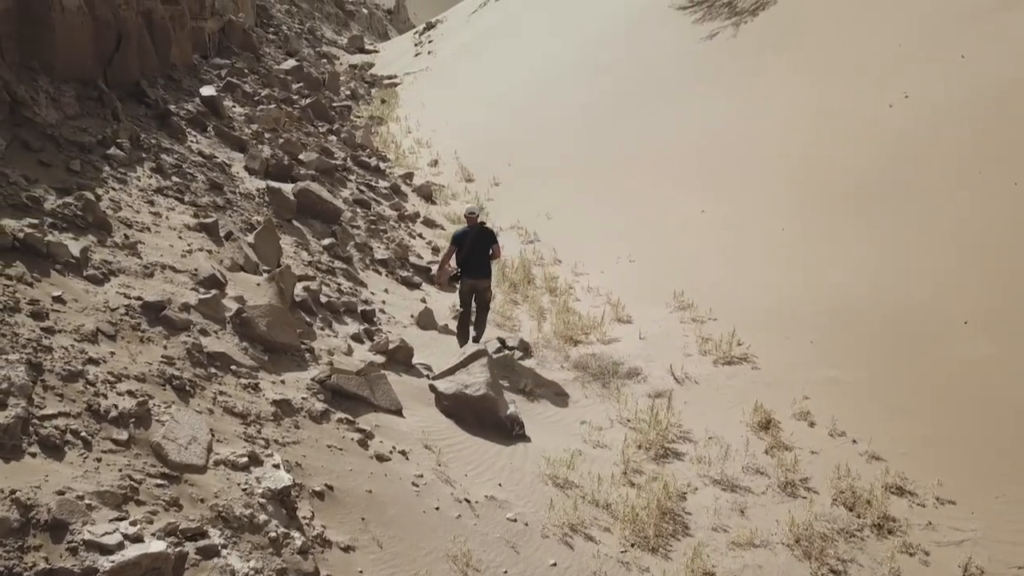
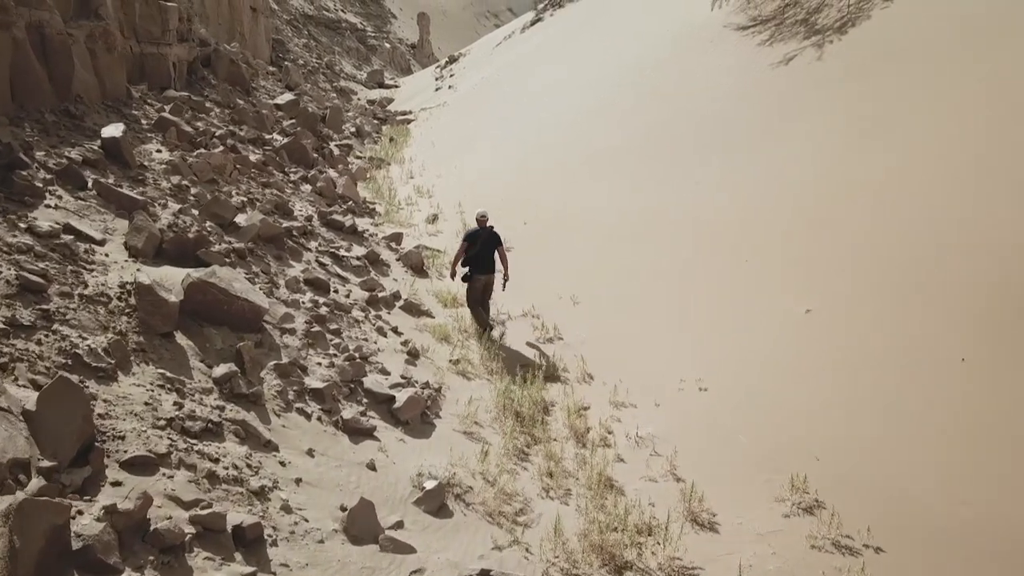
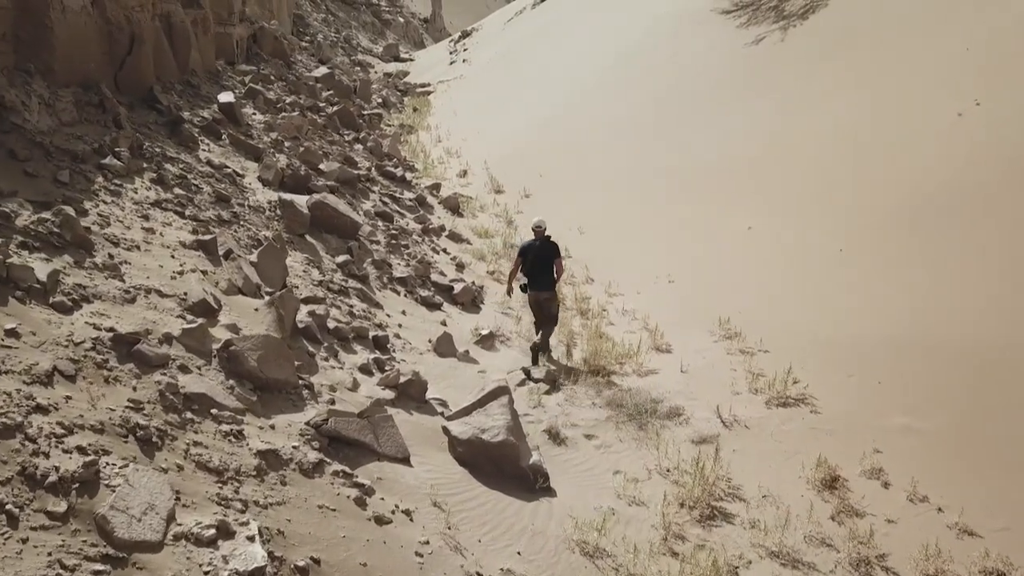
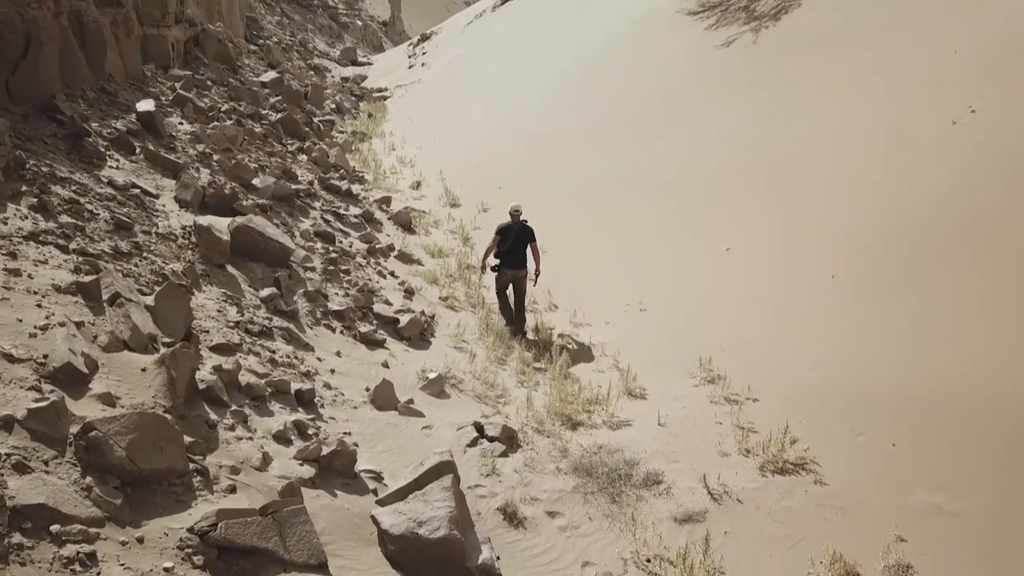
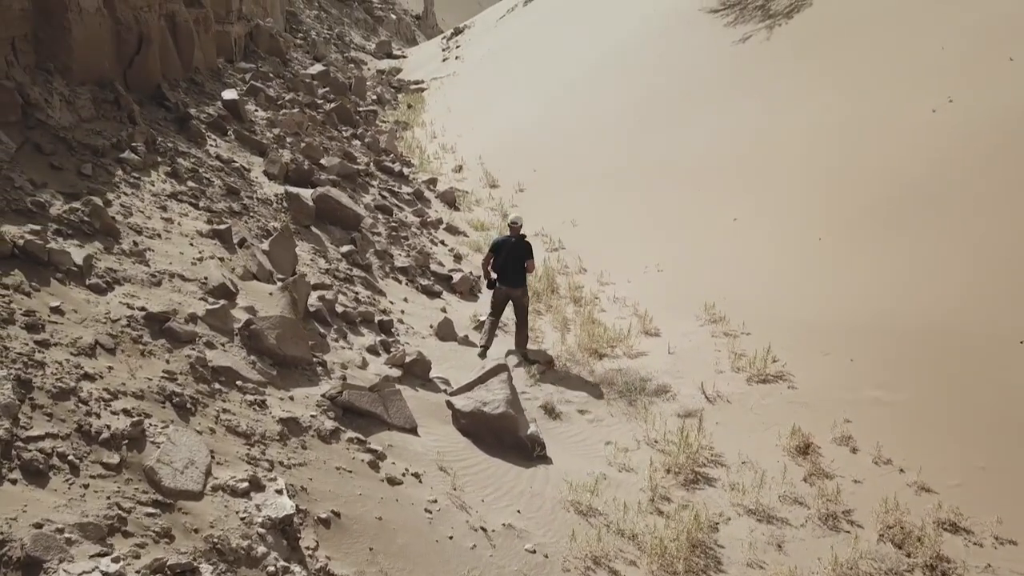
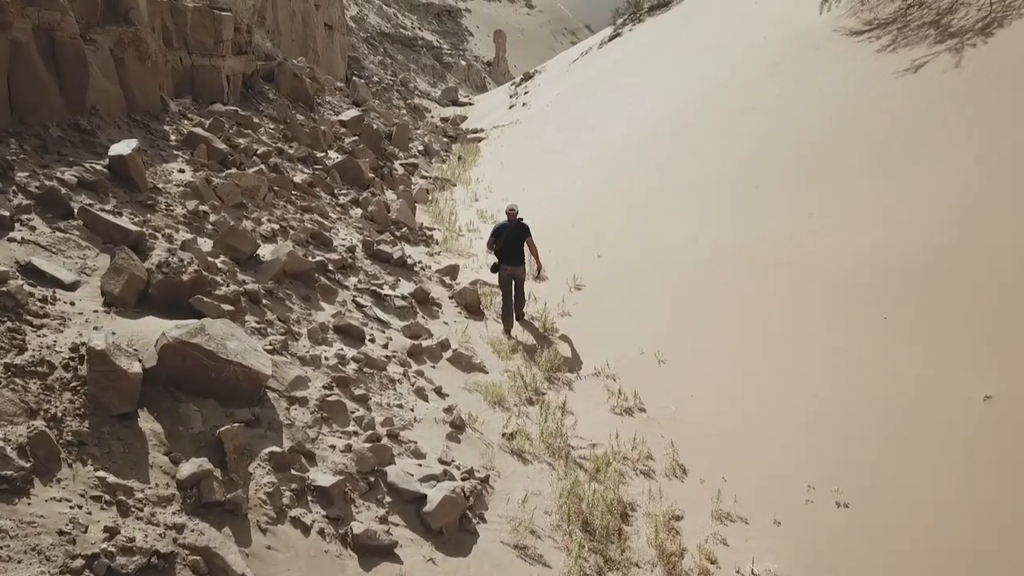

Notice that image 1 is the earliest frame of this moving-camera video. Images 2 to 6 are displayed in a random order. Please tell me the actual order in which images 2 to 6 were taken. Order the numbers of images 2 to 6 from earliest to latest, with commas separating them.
5, 3, 4, 2, 6
